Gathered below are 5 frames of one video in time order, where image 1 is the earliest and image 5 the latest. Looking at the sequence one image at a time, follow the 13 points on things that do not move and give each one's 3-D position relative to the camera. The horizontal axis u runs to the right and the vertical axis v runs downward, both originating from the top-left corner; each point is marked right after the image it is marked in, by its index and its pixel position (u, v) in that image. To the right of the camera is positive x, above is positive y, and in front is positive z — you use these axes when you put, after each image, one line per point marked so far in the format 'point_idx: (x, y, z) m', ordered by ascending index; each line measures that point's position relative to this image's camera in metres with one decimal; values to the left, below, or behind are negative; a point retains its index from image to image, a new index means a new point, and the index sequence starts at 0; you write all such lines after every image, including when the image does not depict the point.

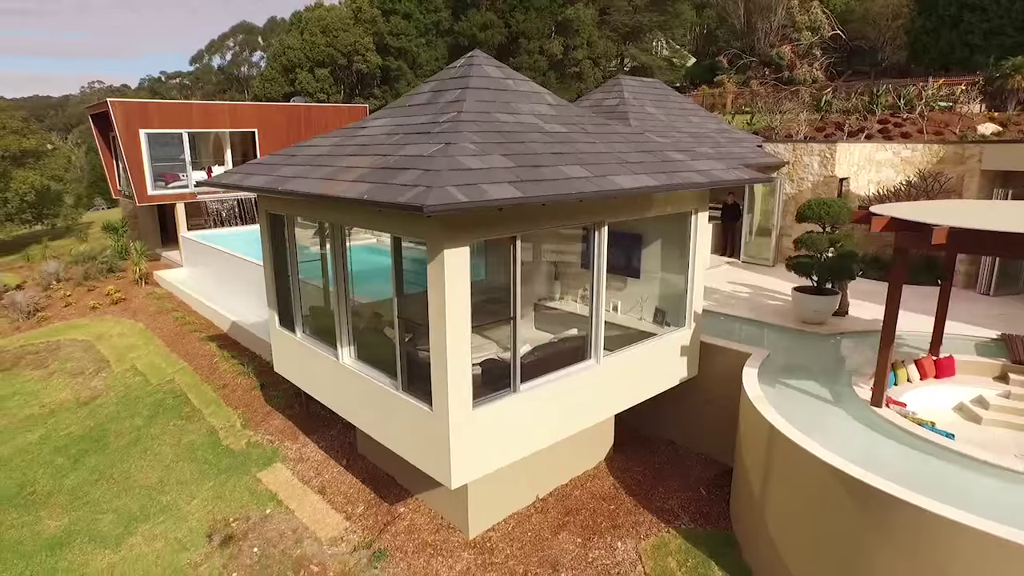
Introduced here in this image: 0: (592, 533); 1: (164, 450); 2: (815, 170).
0: (+1.1, -3.5, +8.6) m
1: (-6.8, -3.2, +11.8) m
2: (+8.1, +3.2, +16.2) m
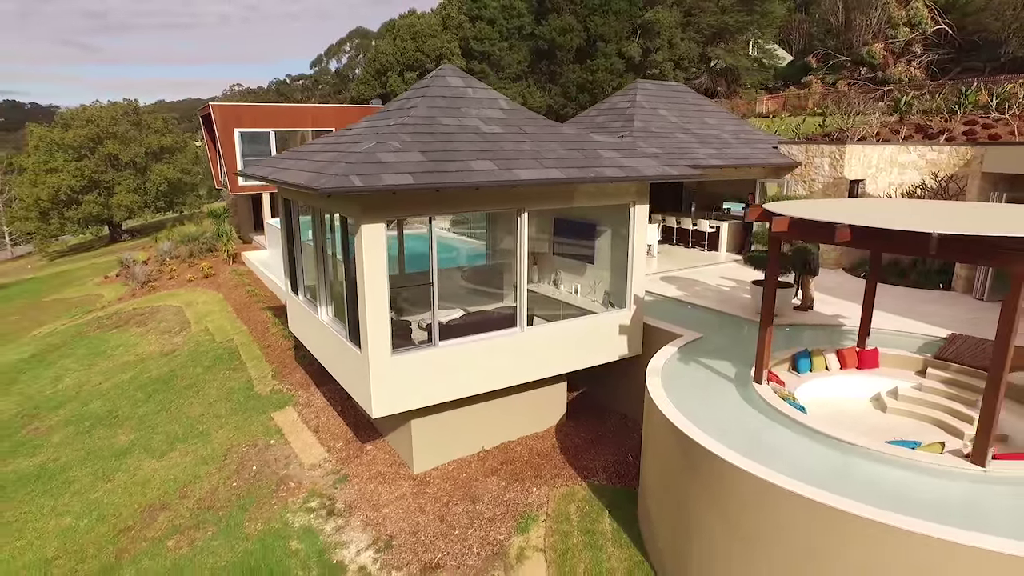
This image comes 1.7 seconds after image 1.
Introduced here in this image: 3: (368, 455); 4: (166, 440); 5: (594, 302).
0: (+0.1, -3.1, +9.9) m
1: (-7.2, -2.5, +14.5) m
2: (+8.5, +3.2, +16.3) m
3: (-2.6, -3.0, +10.9) m
4: (-7.4, -3.2, +12.8) m
5: (+1.4, -0.2, +10.5) m
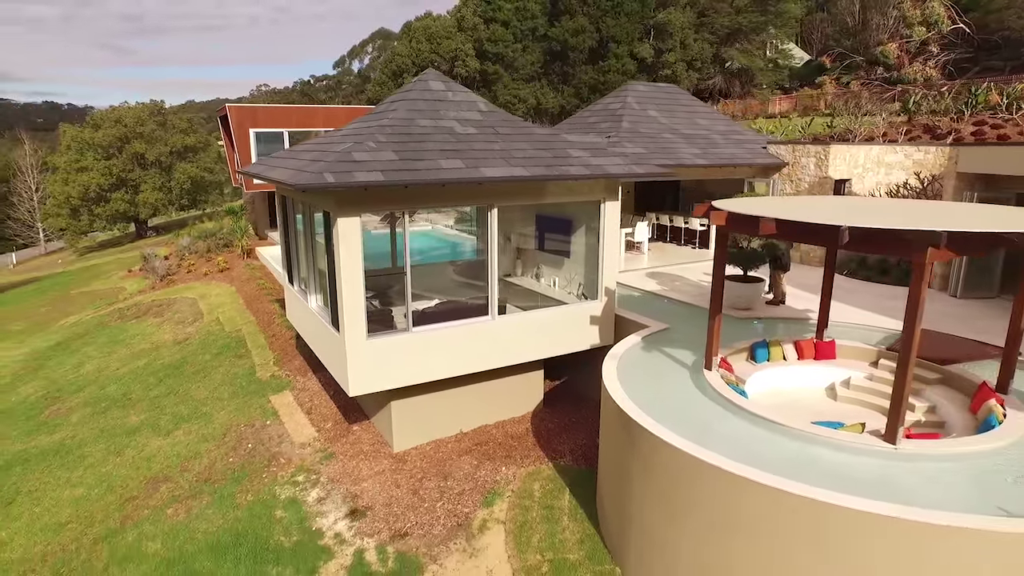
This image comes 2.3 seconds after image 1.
0: (-0.4, -3.0, +10.6) m
1: (-7.5, -2.2, +15.4) m
2: (+8.3, +3.2, +16.7) m
3: (-3.0, -2.8, +11.6) m
4: (-7.7, -3.0, +13.7) m
5: (+0.9, -0.1, +11.1) m
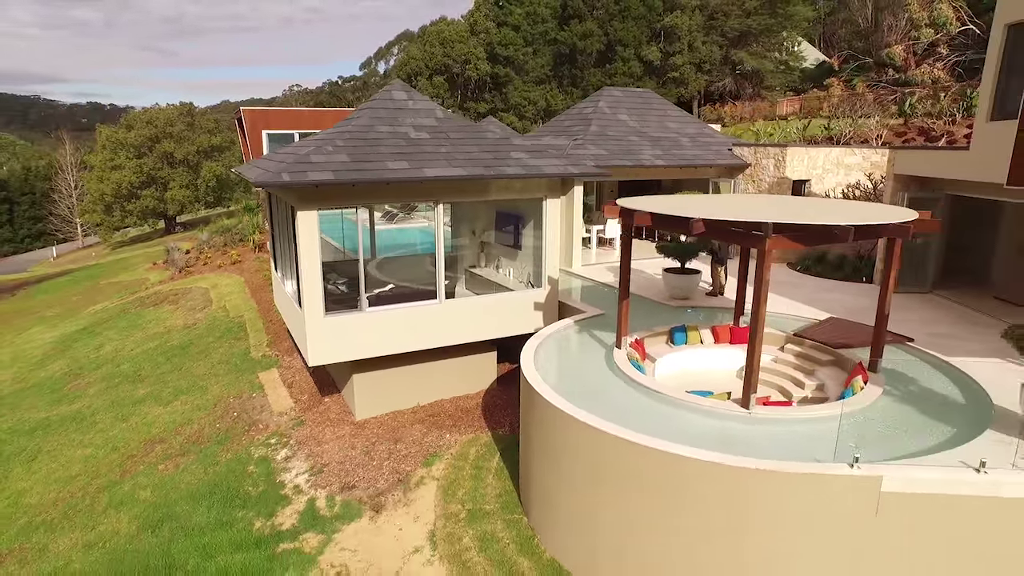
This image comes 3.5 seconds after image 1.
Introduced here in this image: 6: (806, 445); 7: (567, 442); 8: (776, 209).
0: (-1.5, -2.7, +11.9) m
1: (-8.3, -1.9, +17.0) m
2: (+7.6, +3.4, +17.5) m
3: (-4.0, -2.5, +13.0) m
4: (-8.6, -2.7, +15.3) m
5: (-0.1, +0.1, +12.3) m
6: (+3.6, -1.9, +7.3) m
7: (+0.7, -2.0, +8.0) m
8: (+3.7, +1.1, +8.6) m
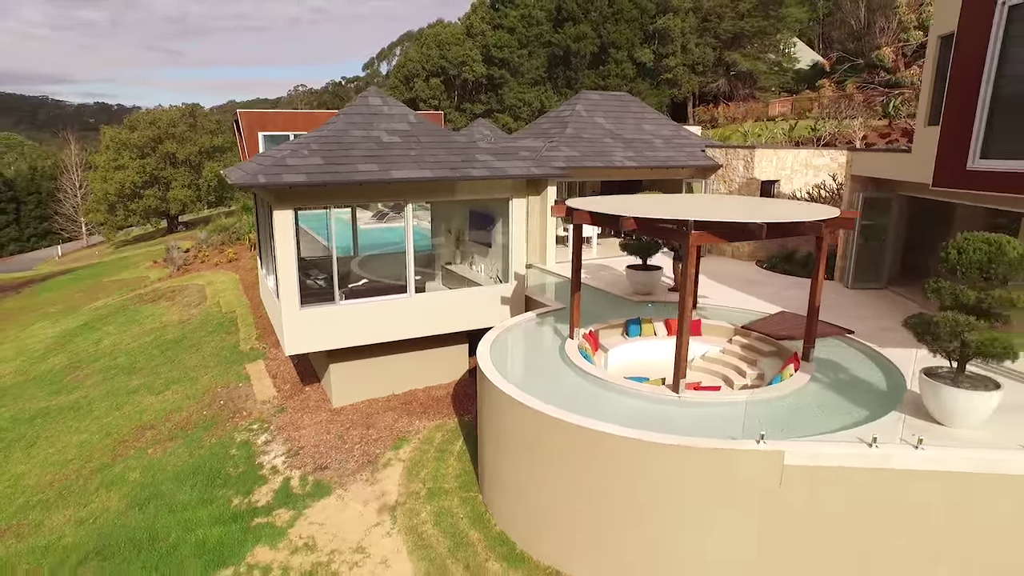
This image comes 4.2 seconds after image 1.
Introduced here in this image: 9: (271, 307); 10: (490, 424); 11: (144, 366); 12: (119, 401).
0: (-2.2, -2.6, +12.6) m
1: (-9.0, -1.8, +17.8) m
2: (+7.0, +3.4, +18.2) m
3: (-4.7, -2.4, +13.8) m
4: (-9.3, -2.5, +16.1) m
5: (-0.7, +0.2, +13.0) m
6: (+2.8, -1.8, +7.9) m
7: (0.0, -1.9, +8.7) m
8: (+3.0, +1.2, +9.3) m
9: (-5.0, -0.4, +12.7) m
10: (-0.3, -2.1, +9.4) m
11: (-10.9, -2.3, +17.9) m
12: (-10.3, -3.0, +15.7) m
